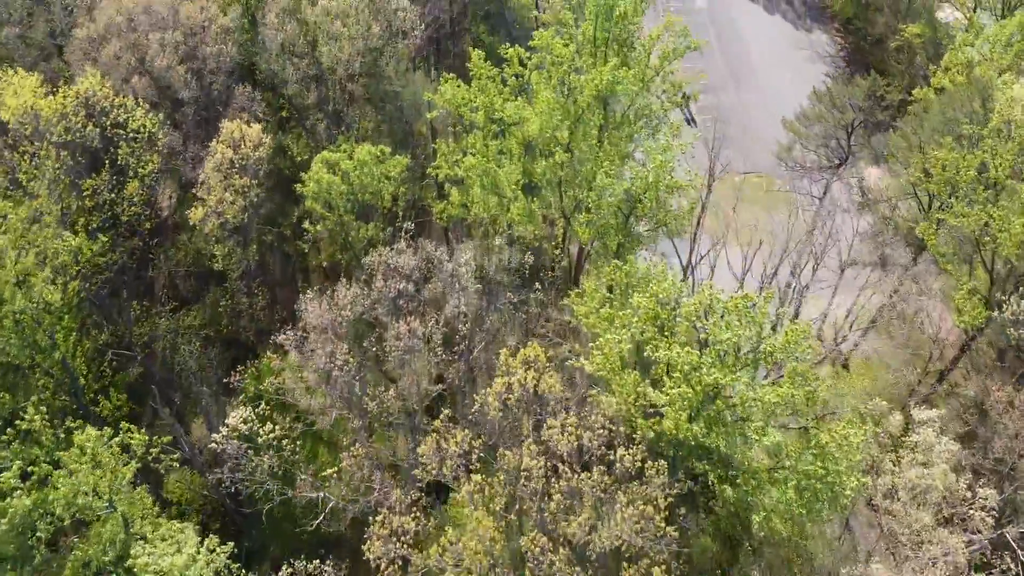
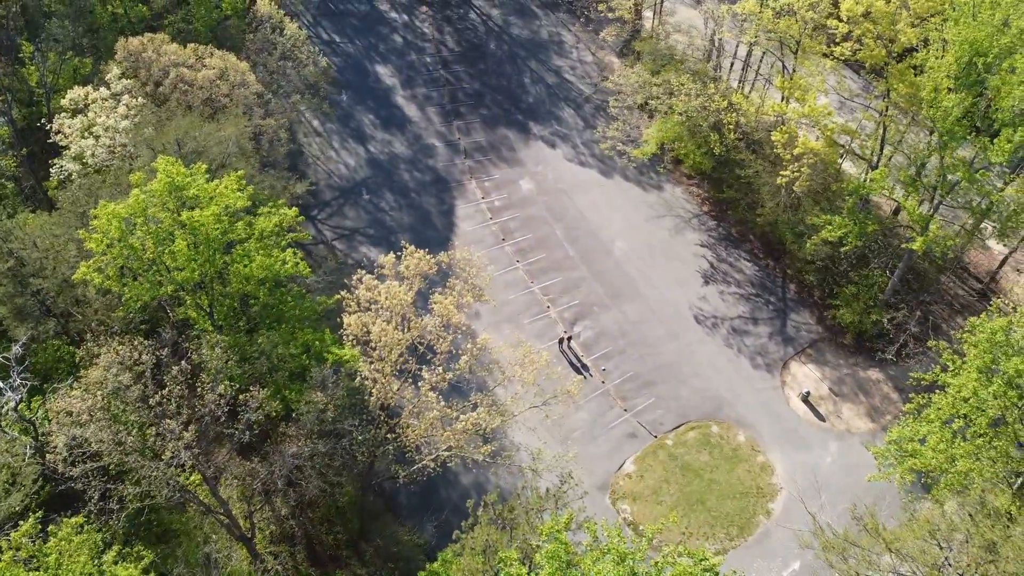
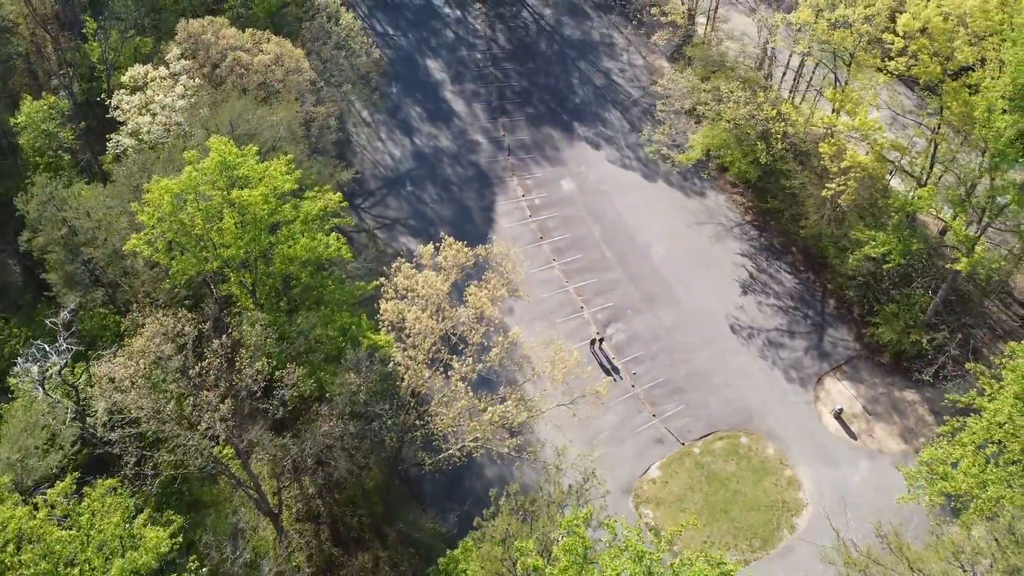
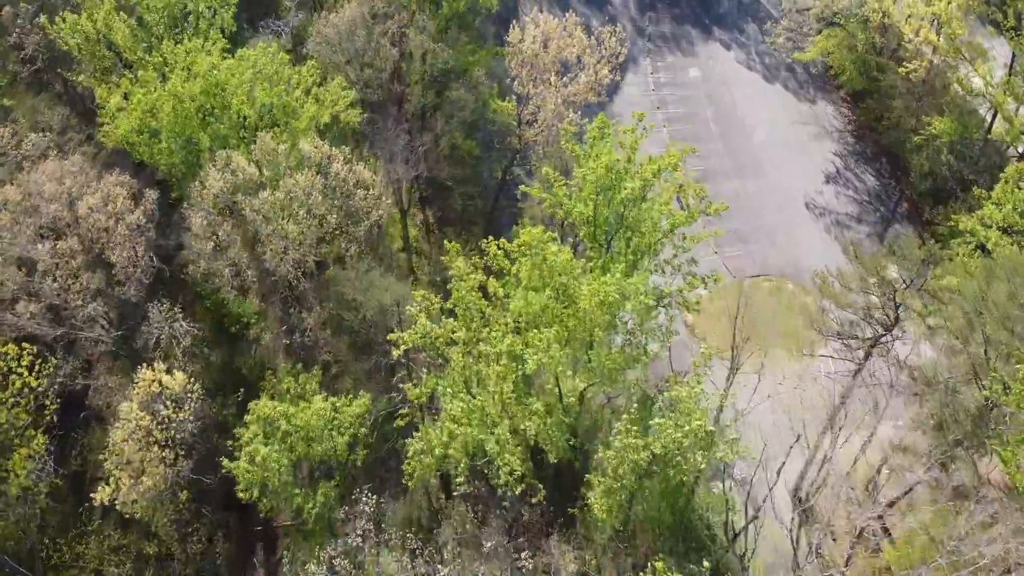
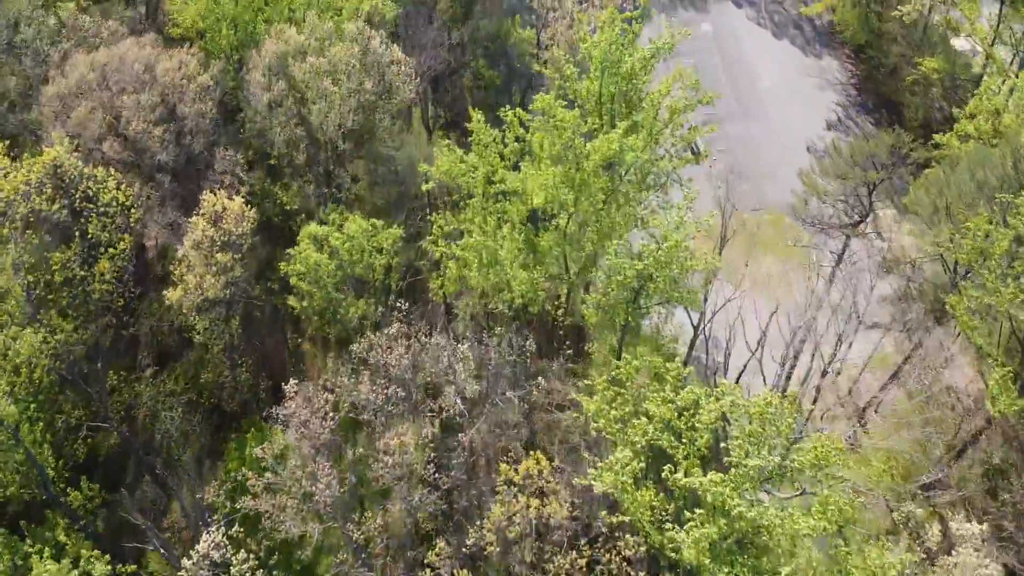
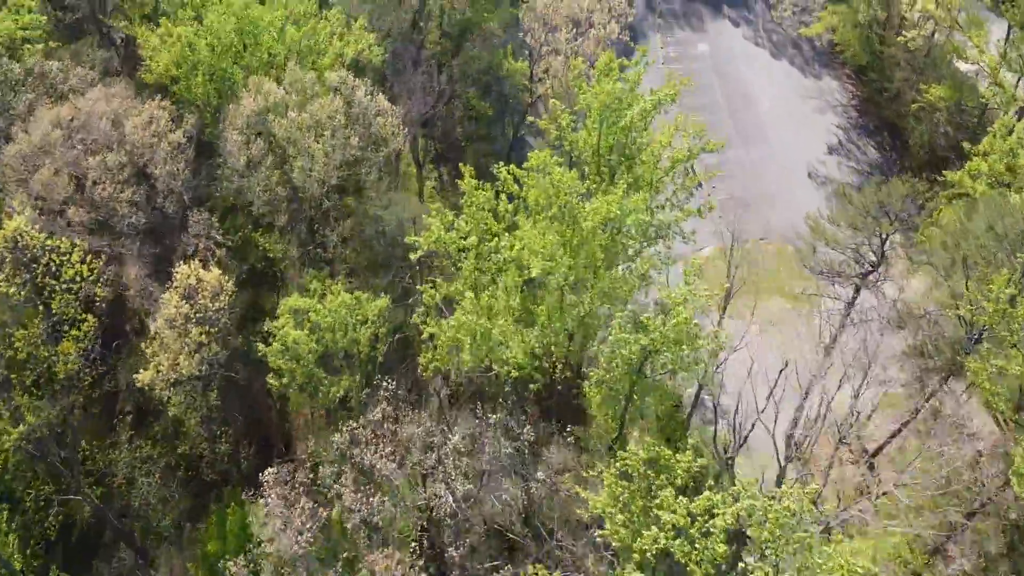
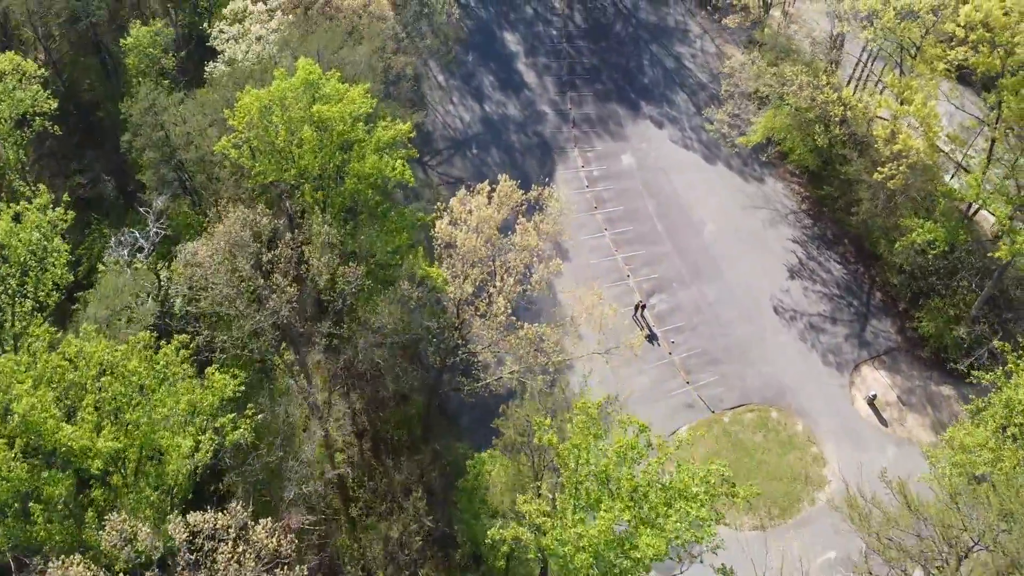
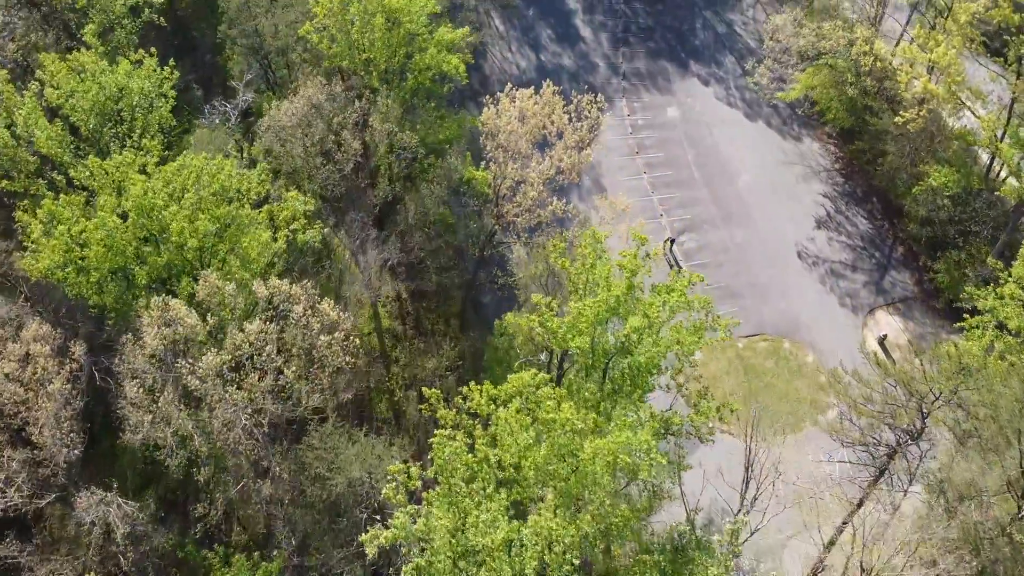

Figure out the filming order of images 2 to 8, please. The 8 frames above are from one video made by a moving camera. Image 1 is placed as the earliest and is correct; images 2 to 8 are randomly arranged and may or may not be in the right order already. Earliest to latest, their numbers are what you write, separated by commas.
5, 6, 4, 8, 7, 3, 2
